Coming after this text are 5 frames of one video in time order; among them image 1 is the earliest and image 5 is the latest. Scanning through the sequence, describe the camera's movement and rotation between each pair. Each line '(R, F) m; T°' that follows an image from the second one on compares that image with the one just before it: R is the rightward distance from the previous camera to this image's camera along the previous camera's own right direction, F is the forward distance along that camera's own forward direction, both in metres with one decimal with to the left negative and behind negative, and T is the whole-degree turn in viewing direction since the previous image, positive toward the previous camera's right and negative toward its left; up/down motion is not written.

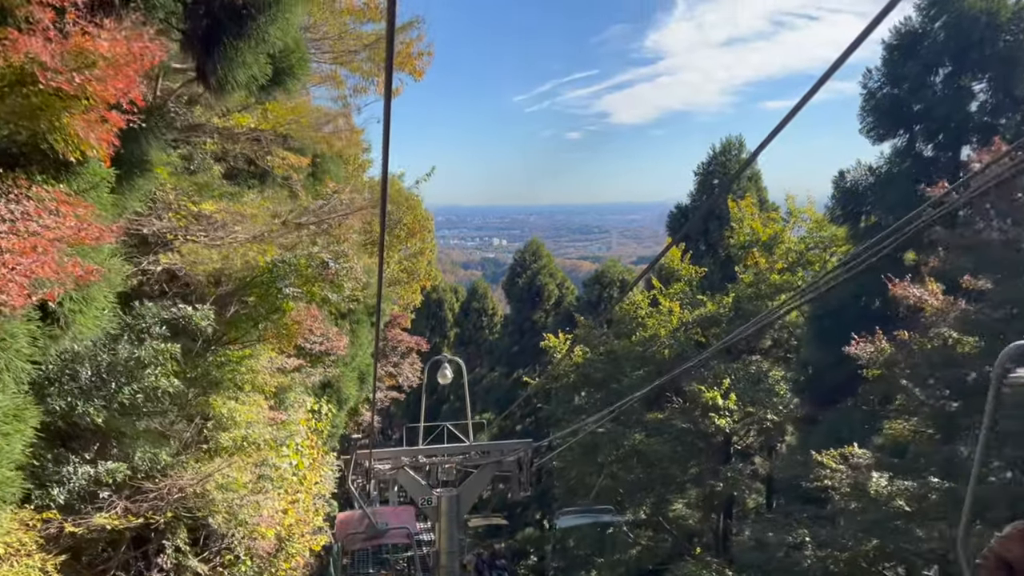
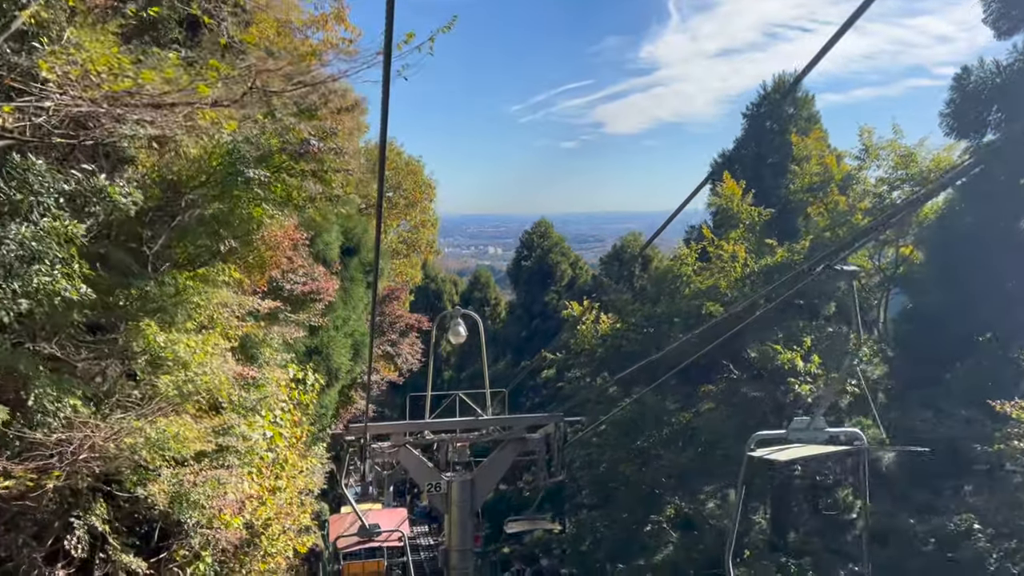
(-0.4, +2.0) m; 0°
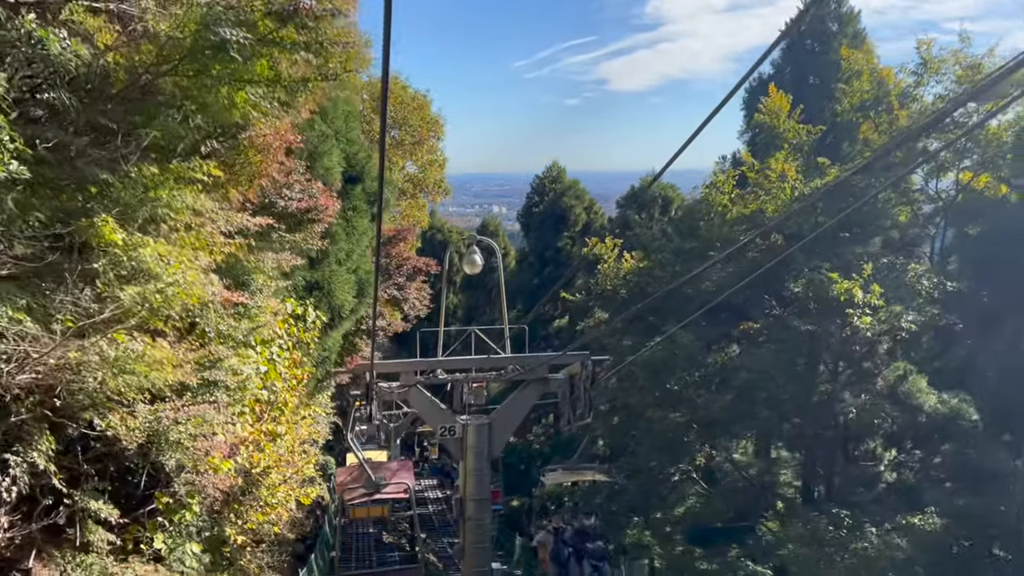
(-0.2, +0.9) m; 0°
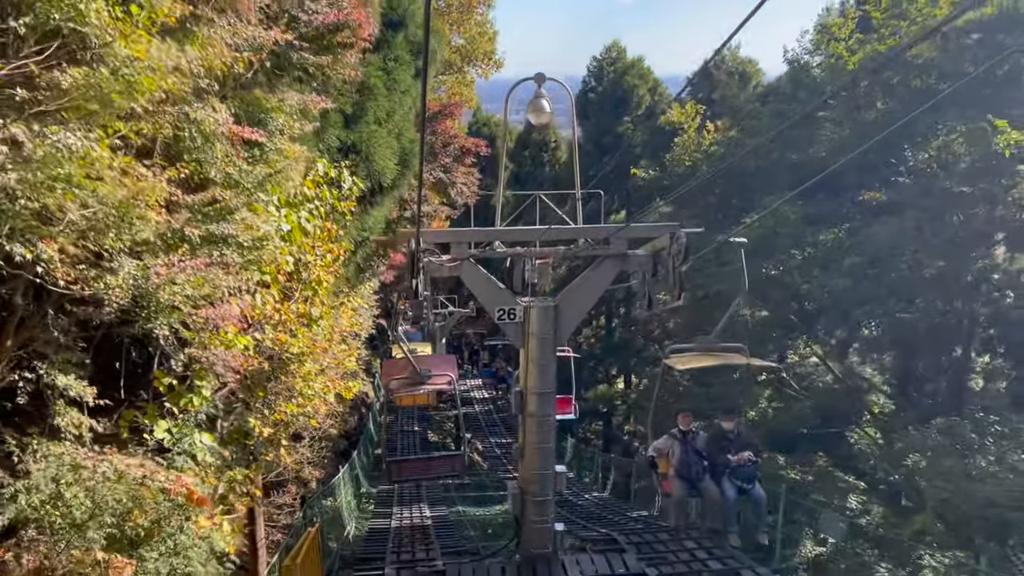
(-0.2, +1.3) m; -3°
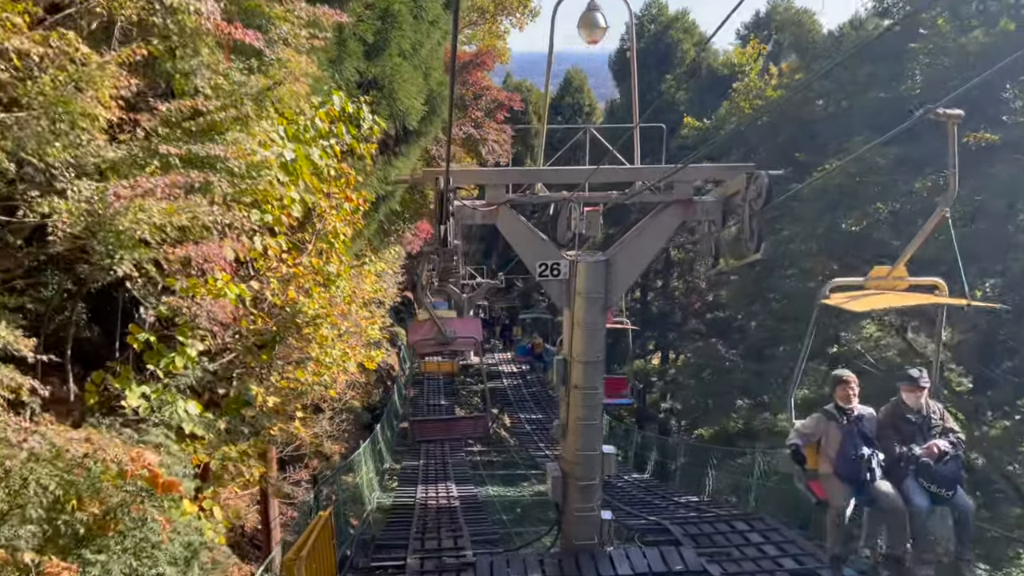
(-0.1, +0.9) m; -2°
